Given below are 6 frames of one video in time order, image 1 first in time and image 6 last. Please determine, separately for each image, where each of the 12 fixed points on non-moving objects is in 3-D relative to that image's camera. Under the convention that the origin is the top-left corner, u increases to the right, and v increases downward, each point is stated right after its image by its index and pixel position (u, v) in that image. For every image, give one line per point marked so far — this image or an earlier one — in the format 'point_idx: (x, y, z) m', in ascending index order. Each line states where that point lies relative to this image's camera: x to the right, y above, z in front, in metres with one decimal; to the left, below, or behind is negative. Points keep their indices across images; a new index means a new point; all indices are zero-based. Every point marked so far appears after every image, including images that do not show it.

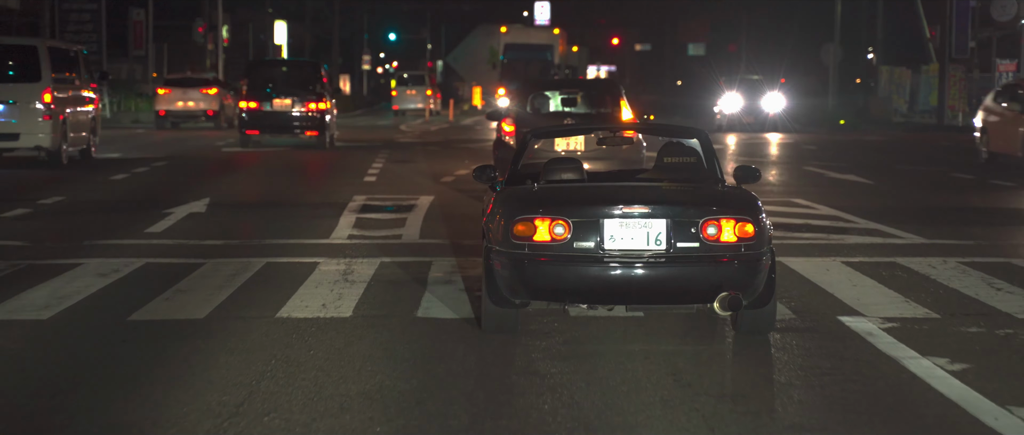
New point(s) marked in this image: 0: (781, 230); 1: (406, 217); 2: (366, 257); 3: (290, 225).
0: (+2.4, -0.1, +12.3) m
1: (-1.0, 0.0, +13.5) m
2: (-1.1, -0.3, +10.6) m
3: (-2.0, -0.1, +12.8) m
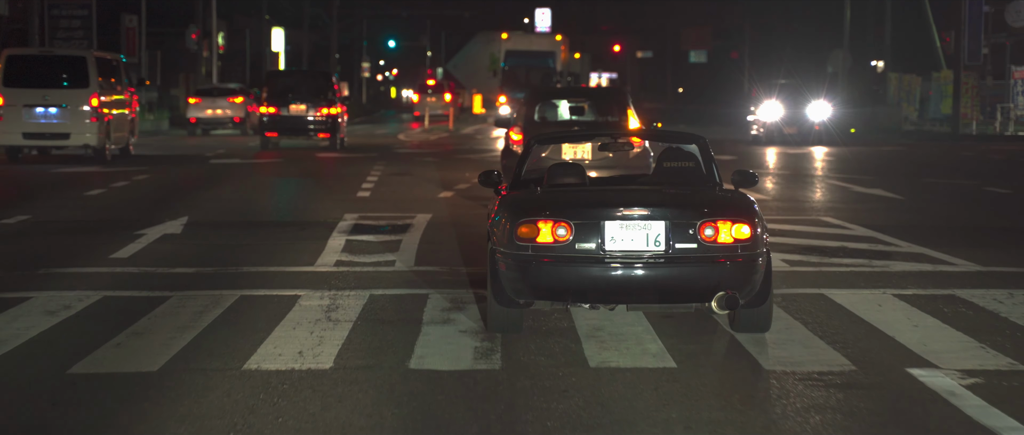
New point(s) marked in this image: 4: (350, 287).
0: (+2.4, -0.3, +11.1) m
1: (-1.0, -0.2, +12.3) m
2: (-1.0, -0.5, +9.4) m
3: (-2.0, -0.3, +11.6) m
4: (-1.1, -0.5, +9.4) m
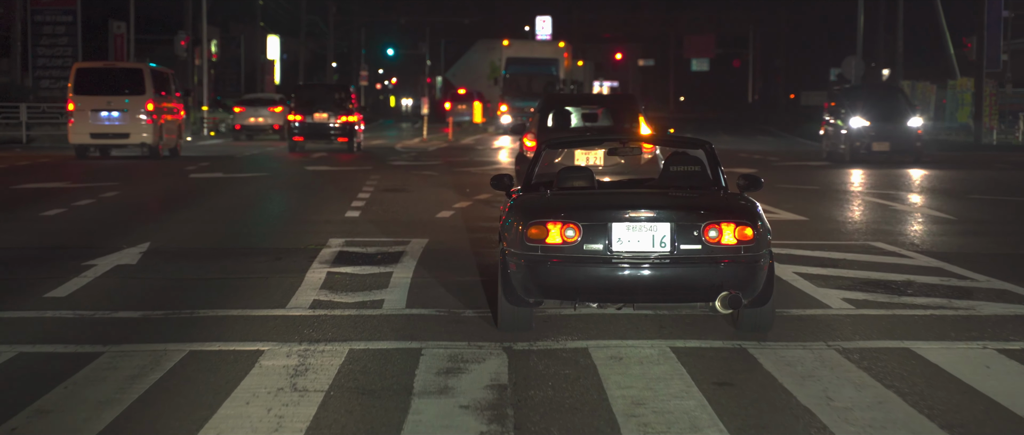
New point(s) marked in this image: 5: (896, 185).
0: (+2.5, -0.5, +9.4) m
1: (-0.9, -0.4, +10.6) m
2: (-1.0, -0.7, +7.7) m
3: (-1.9, -0.5, +9.8) m
4: (-1.0, -0.7, +7.7) m
5: (+5.4, +0.5, +19.4) m
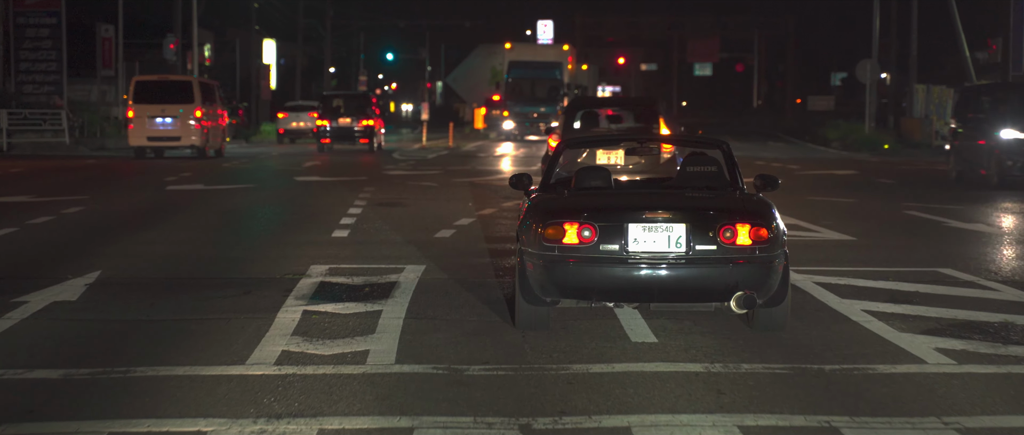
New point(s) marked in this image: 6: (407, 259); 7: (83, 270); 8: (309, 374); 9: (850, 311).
0: (+2.6, -0.7, +7.7) m
1: (-0.8, -0.6, +8.9) m
2: (-0.9, -0.8, +5.9) m
3: (-1.8, -0.7, +8.1) m
4: (-0.9, -0.8, +6.0) m
5: (+5.5, +0.3, +17.7) m
6: (-0.9, -0.4, +12.0) m
7: (-3.3, -0.4, +10.8) m
8: (-1.0, -0.8, +6.9) m
9: (+2.1, -0.6, +8.7) m
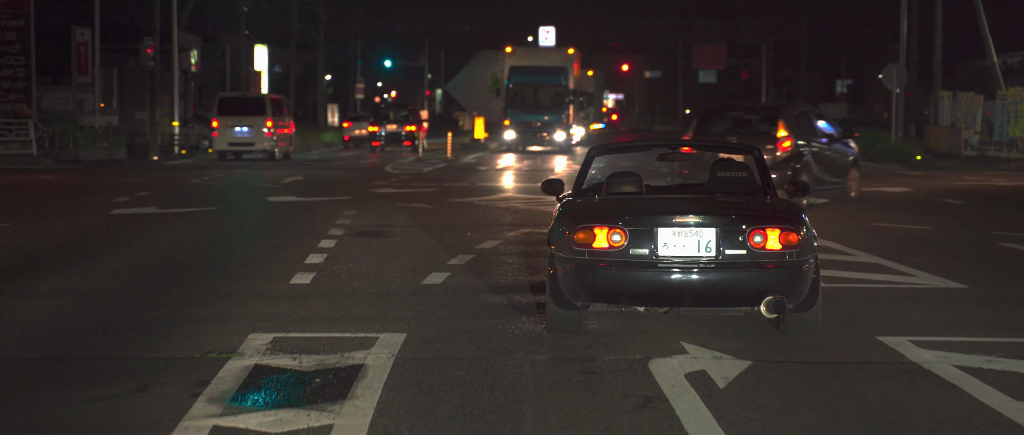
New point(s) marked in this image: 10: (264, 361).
0: (+2.6, -0.9, +4.7) m
1: (-0.8, -0.9, +5.9) m
2: (-0.8, -1.1, +2.9) m
3: (-1.8, -0.9, +5.1) m
4: (-0.9, -1.1, +3.0) m
5: (+5.5, -0.1, +14.7) m
6: (-0.8, -0.7, +9.0) m
7: (-3.2, -0.7, +7.8) m
8: (-0.9, -1.0, +3.9) m
9: (+2.2, -0.9, +5.7) m
10: (-1.3, -0.7, +7.4) m
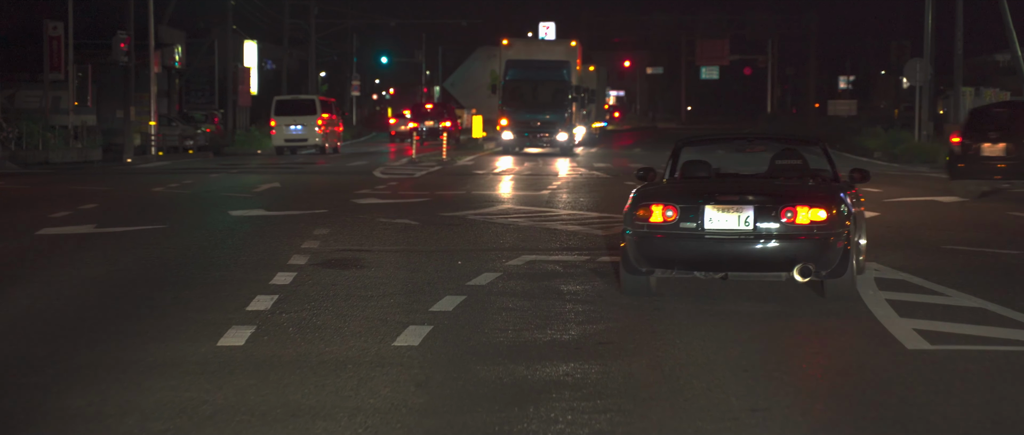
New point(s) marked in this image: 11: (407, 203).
0: (+2.7, -1.2, +2.1) m
1: (-0.8, -1.1, +3.3) m
2: (-0.8, -1.4, +0.3) m
3: (-1.8, -1.2, +2.5) m
4: (-0.9, -1.3, +0.4) m
5: (+5.5, -0.3, +12.1) m
6: (-0.8, -0.9, +6.4) m
7: (-3.2, -0.9, +5.2) m
8: (-0.9, -1.3, +1.3) m
9: (+2.2, -1.1, +3.1) m
10: (-1.3, -1.0, +4.8) m
11: (-1.4, +0.1, +18.2) m
